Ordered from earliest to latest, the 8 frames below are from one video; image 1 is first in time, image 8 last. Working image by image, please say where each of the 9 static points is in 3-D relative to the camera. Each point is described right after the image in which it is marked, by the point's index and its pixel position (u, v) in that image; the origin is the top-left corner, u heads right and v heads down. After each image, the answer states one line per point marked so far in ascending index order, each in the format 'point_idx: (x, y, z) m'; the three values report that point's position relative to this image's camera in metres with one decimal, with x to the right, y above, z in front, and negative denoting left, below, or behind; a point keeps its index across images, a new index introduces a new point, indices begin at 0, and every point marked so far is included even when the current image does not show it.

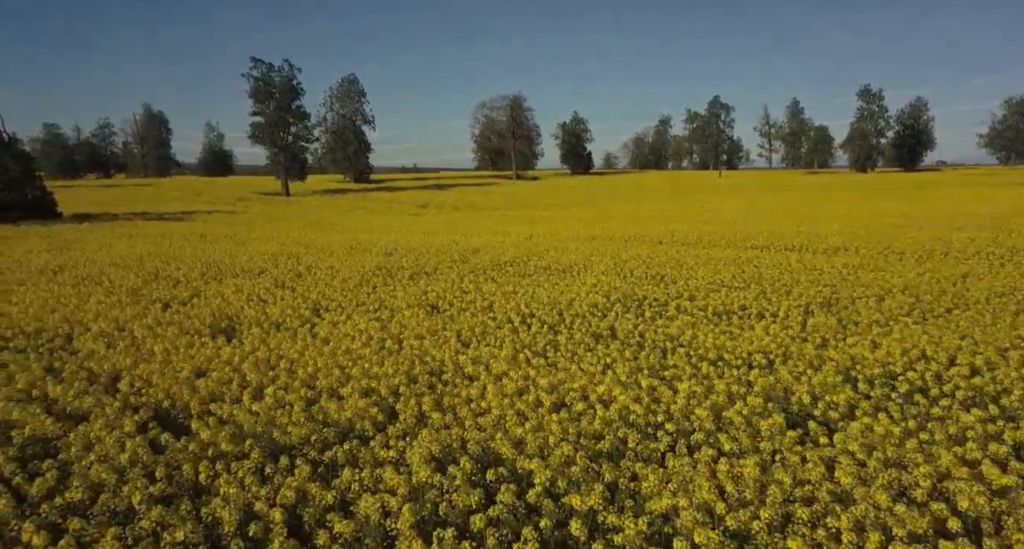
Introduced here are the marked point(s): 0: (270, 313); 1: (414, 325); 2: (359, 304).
0: (-4.2, -0.7, +11.5) m
1: (-1.5, -0.8, +10.5) m
2: (-3.0, -0.6, +12.9) m
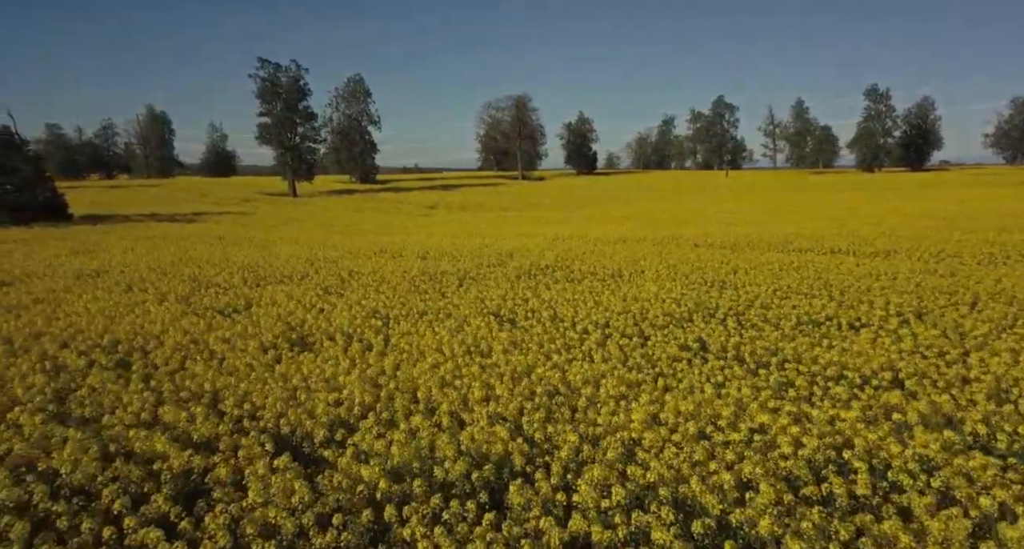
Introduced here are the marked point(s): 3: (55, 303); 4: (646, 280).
0: (-3.0, -0.9, +11.2) m
1: (-0.3, -0.9, +10.1) m
2: (-1.8, -0.8, +12.5) m
3: (-8.7, -0.6, +12.6) m
4: (+3.0, -0.2, +15.7) m
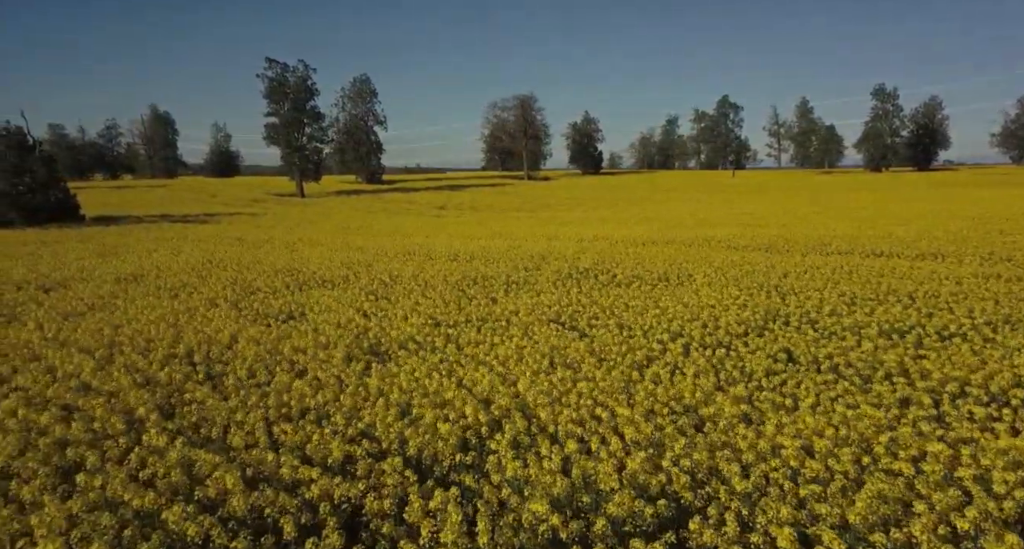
0: (-1.8, -1.0, +10.9) m
1: (+0.8, -1.0, +9.9) m
2: (-0.7, -0.9, +12.3) m
3: (-7.6, -0.7, +12.4) m
4: (+4.2, -0.3, +15.5) m
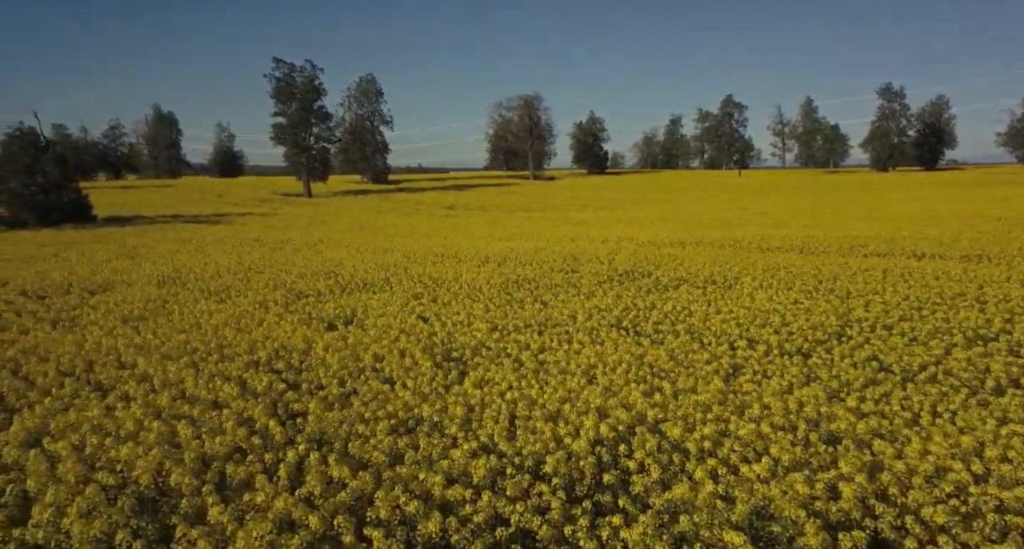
0: (-0.7, -1.1, +10.8) m
1: (+2.0, -1.1, +9.7) m
2: (+0.5, -1.0, +12.1) m
3: (-6.4, -0.8, +12.3) m
4: (+5.3, -0.3, +15.3) m
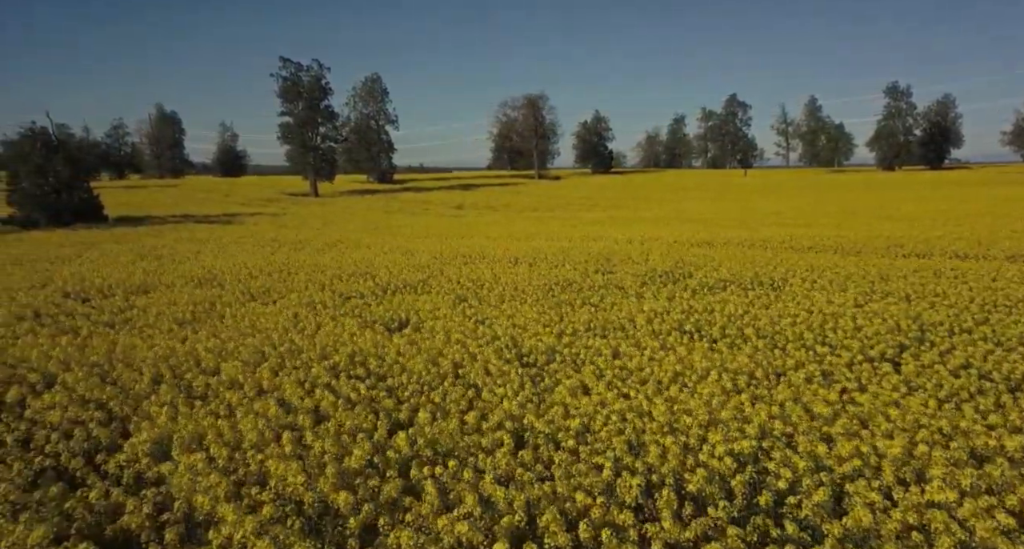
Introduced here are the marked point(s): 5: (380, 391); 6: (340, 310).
0: (+0.4, -1.1, +10.5) m
1: (+3.1, -1.2, +9.5) m
2: (+1.6, -1.0, +11.9) m
3: (-5.3, -0.8, +12.0) m
4: (+6.4, -0.4, +15.0) m
5: (-1.5, -1.3, +7.5) m
6: (-3.5, -0.7, +13.7) m
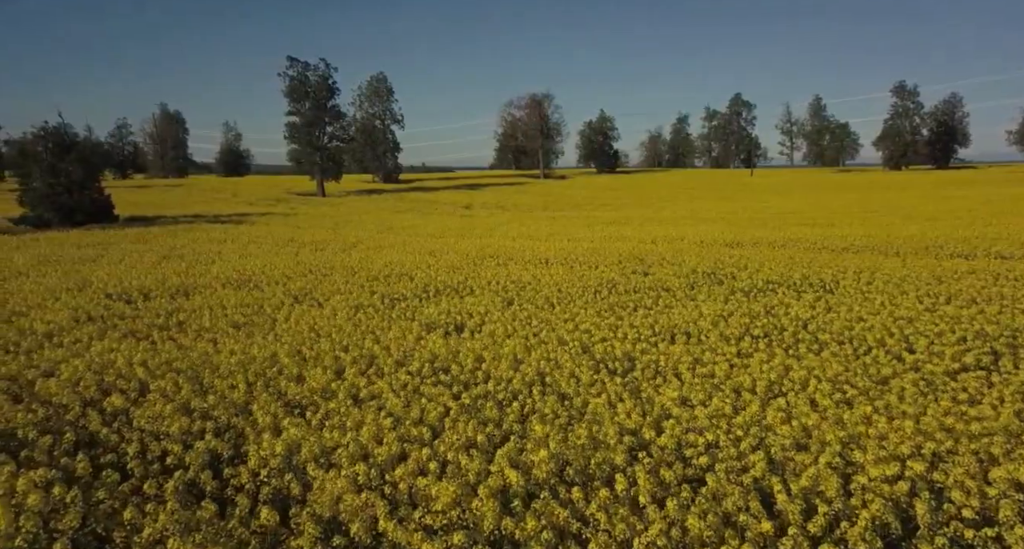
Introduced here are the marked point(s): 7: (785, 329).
0: (+1.6, -1.2, +10.2) m
1: (+4.2, -1.2, +9.2) m
2: (+2.7, -1.1, +11.6) m
3: (-4.2, -0.9, +11.7) m
4: (+7.6, -0.4, +14.7) m
5: (-0.4, -1.4, +7.2) m
6: (-2.4, -0.8, +13.4) m
7: (+4.8, -0.9, +11.7) m
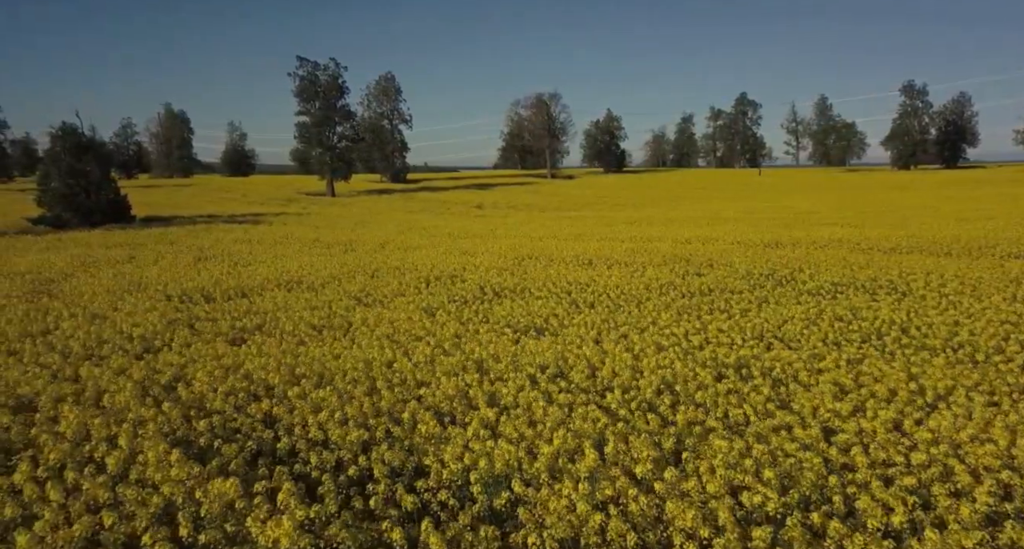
0: (+3.1, -1.2, +9.9) m
1: (+5.7, -1.3, +8.8) m
2: (+4.3, -1.1, +11.3) m
3: (-2.7, -0.9, +11.5) m
4: (+9.1, -0.5, +14.4) m
5: (+1.1, -1.4, +6.9) m
6: (-0.8, -0.8, +13.1) m
7: (+6.4, -1.0, +11.4) m
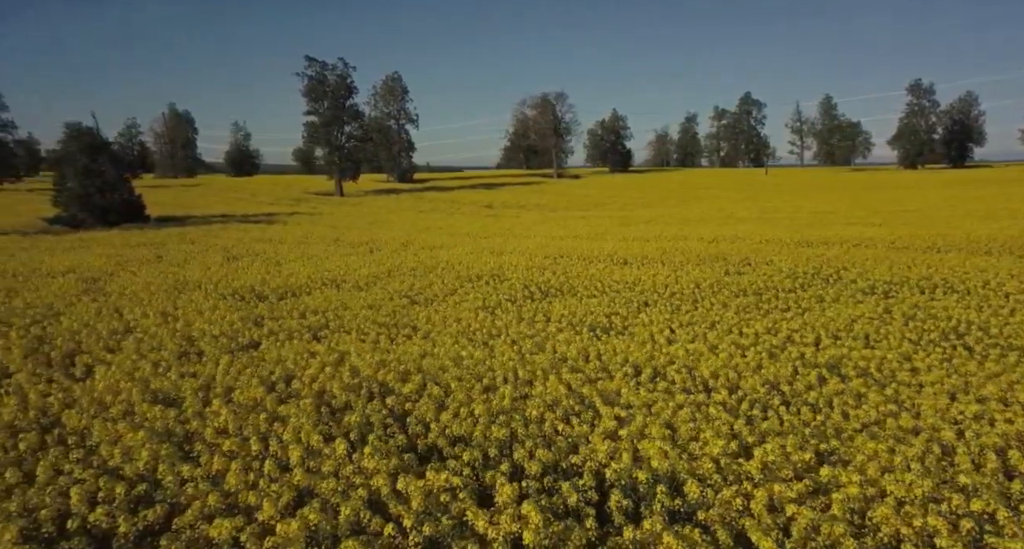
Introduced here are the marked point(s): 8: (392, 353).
0: (+4.3, -1.2, +9.8) m
1: (+7.0, -1.2, +8.7) m
2: (+5.5, -1.1, +11.1) m
3: (-1.4, -0.9, +11.3) m
4: (+10.4, -0.4, +14.2) m
5: (+2.3, -1.4, +6.8) m
6: (+0.4, -0.8, +13.0) m
7: (+7.6, -1.0, +11.2) m
8: (-1.7, -1.0, +8.4) m
